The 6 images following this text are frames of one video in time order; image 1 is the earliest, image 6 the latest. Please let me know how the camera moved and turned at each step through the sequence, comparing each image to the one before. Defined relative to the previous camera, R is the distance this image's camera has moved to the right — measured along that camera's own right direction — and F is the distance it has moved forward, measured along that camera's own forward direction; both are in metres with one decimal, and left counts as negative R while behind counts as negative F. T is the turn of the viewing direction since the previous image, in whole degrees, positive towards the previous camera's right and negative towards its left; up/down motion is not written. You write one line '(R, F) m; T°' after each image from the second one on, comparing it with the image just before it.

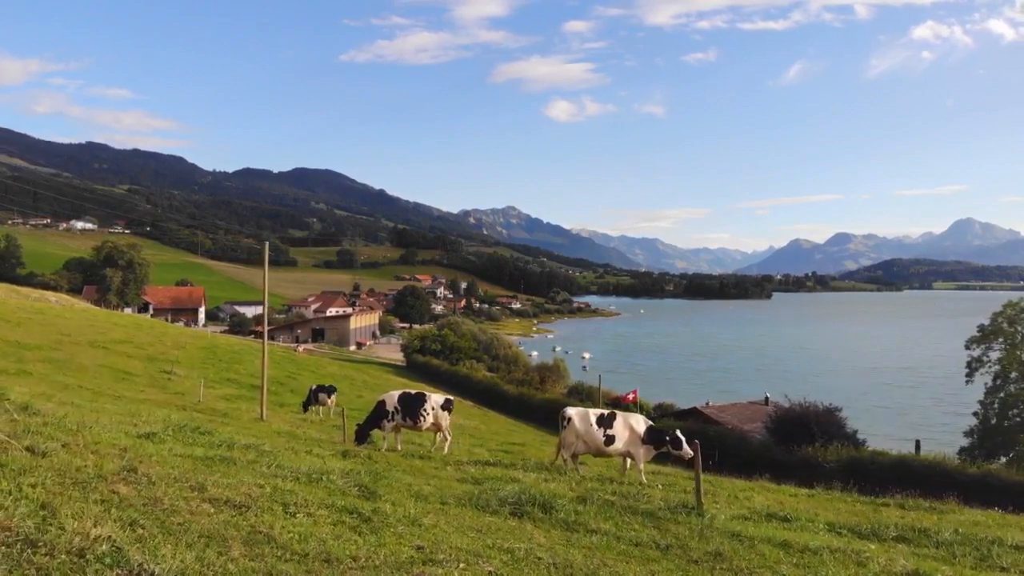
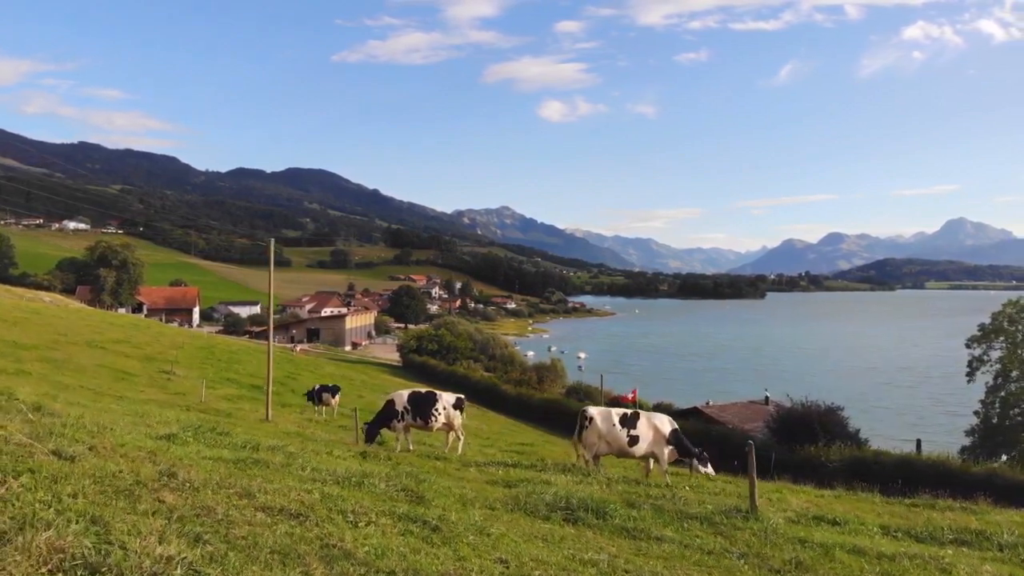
(-0.5, +0.4) m; 0°
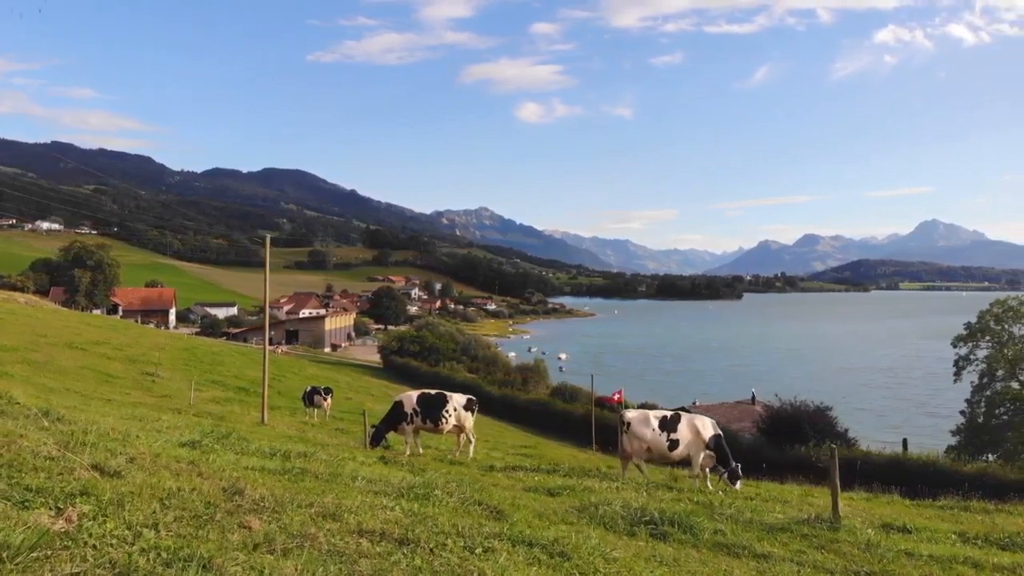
(-0.7, +0.6) m; +2°
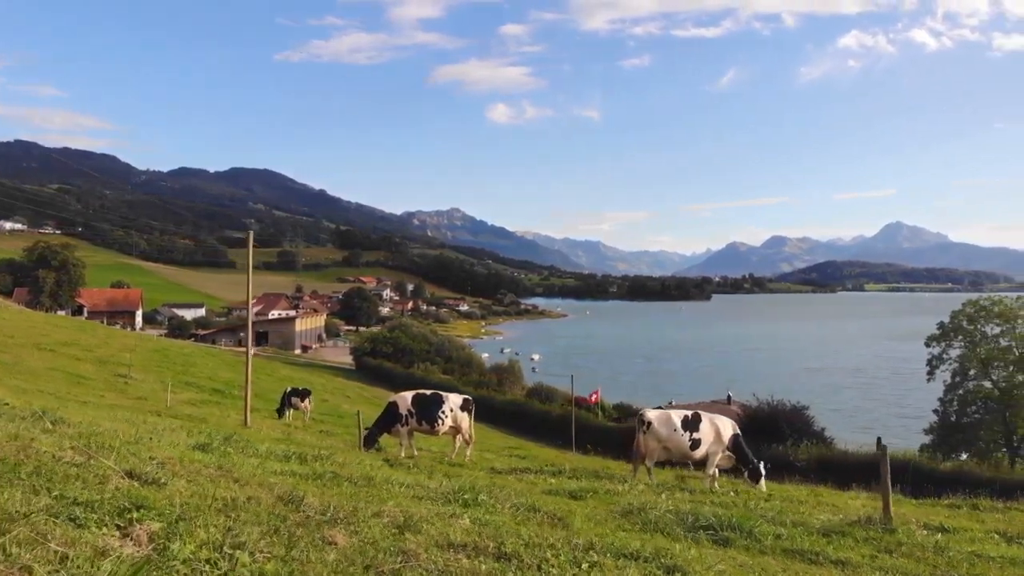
(-0.5, +0.4) m; +2°
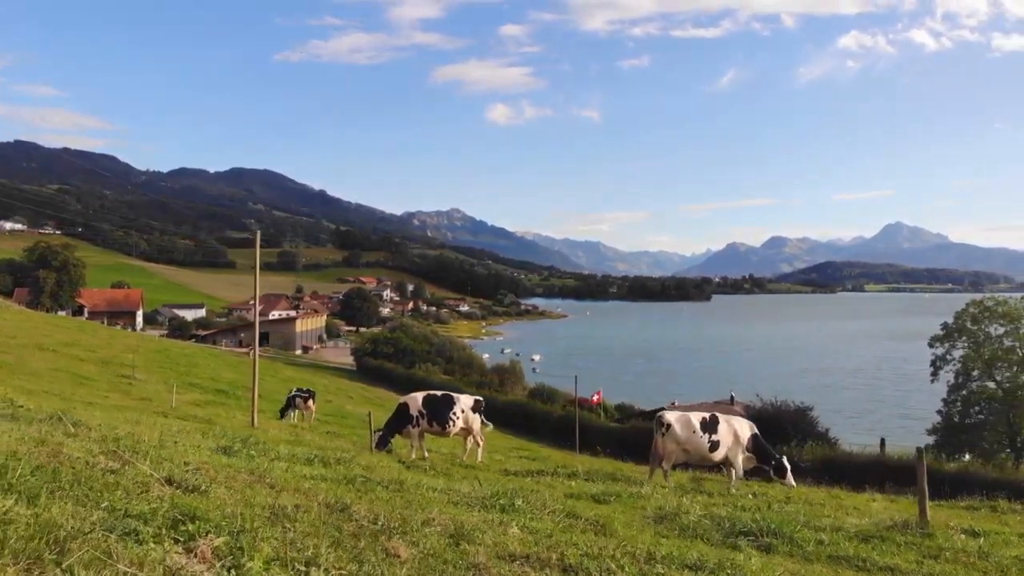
(-0.2, +0.1) m; 0°
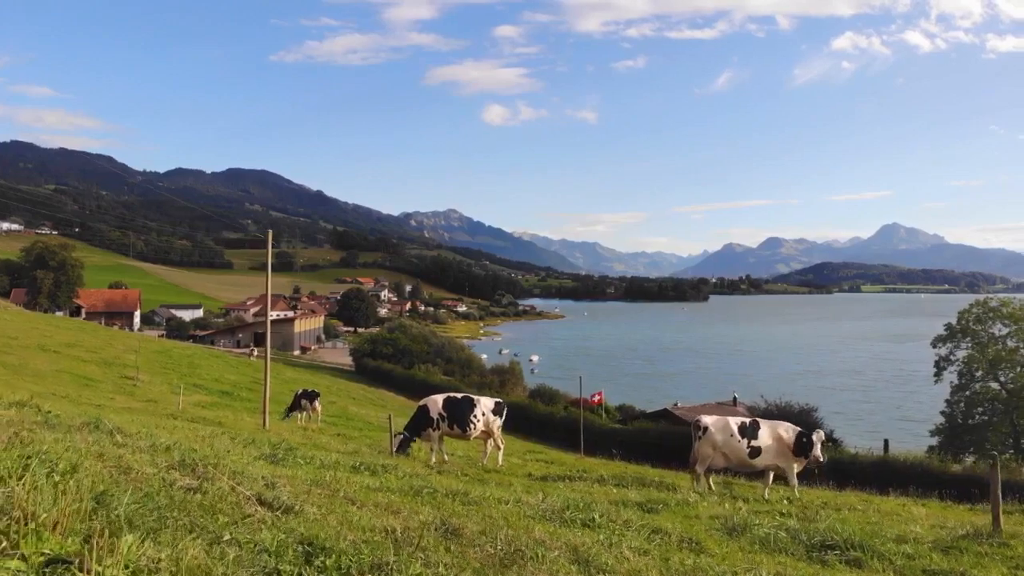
(-0.5, +0.2) m; 0°
